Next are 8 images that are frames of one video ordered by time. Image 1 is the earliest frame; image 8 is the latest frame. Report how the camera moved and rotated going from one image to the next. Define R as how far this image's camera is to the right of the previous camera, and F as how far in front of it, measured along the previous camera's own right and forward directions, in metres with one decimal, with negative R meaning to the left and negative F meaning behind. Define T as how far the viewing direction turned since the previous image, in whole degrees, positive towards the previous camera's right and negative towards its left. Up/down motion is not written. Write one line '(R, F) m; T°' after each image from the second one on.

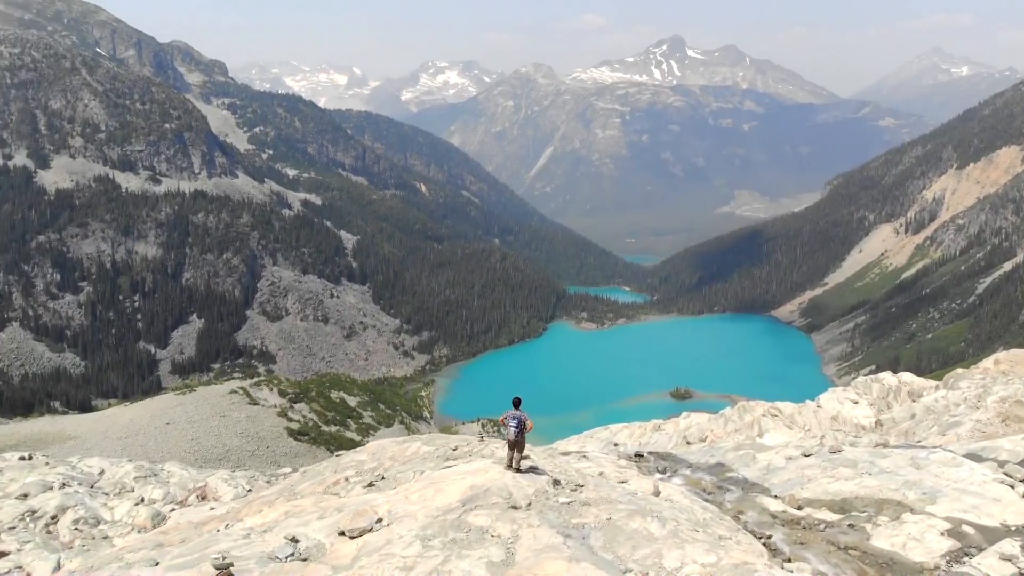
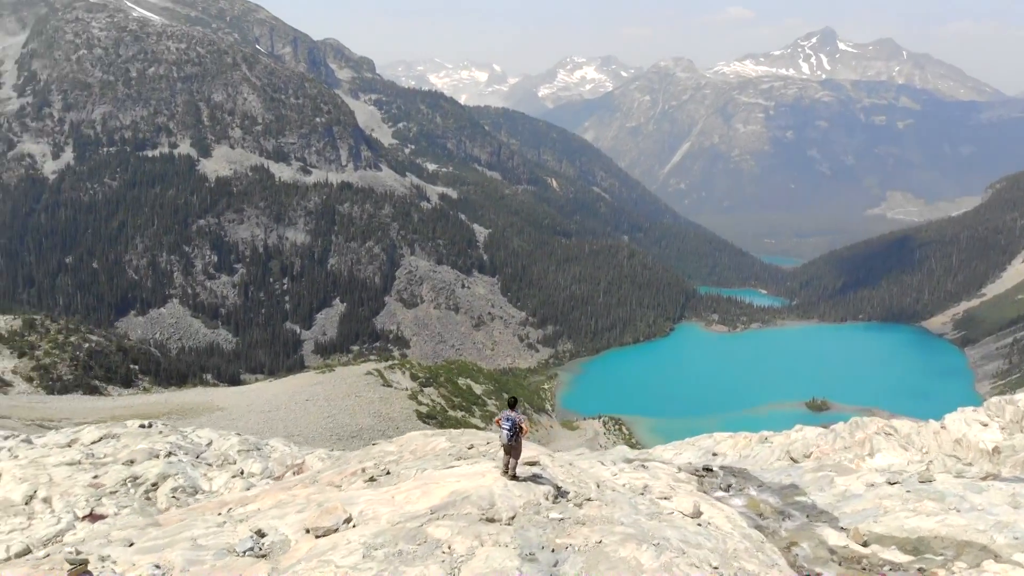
(+1.8, +1.6) m; -9°
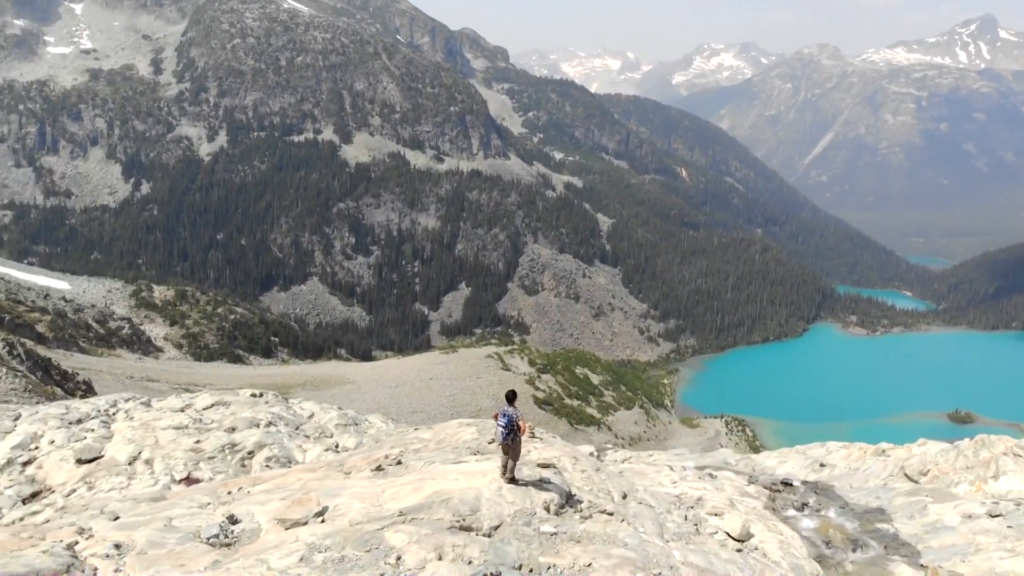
(+1.5, +1.5) m; -9°
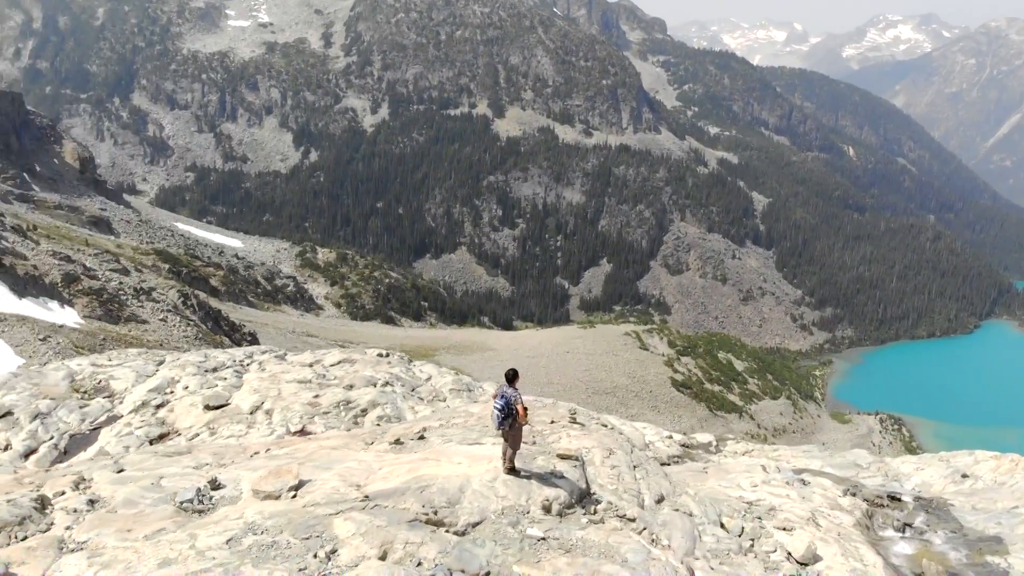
(+1.5, +1.5) m; -10°
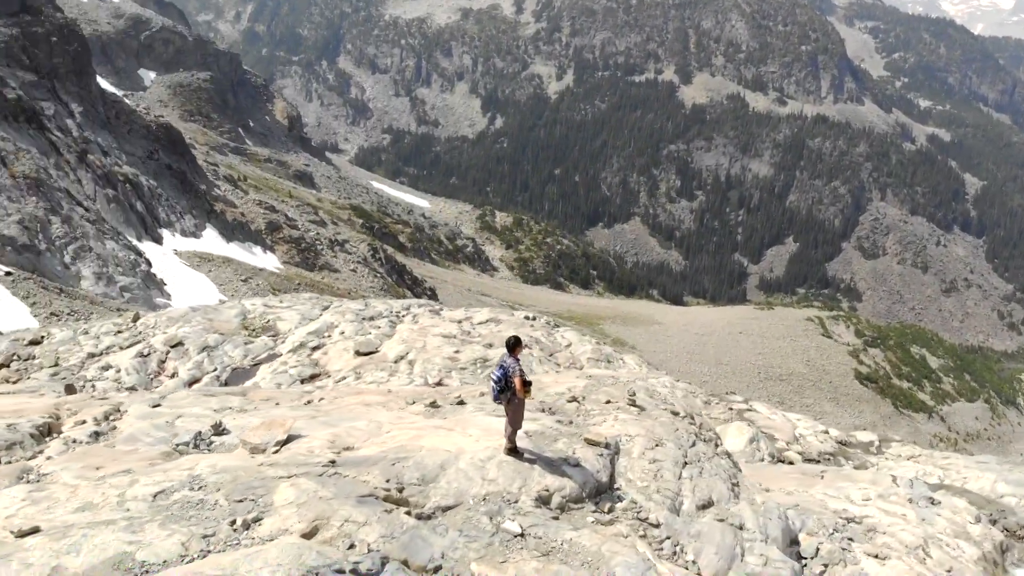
(+1.6, +1.4) m; -12°
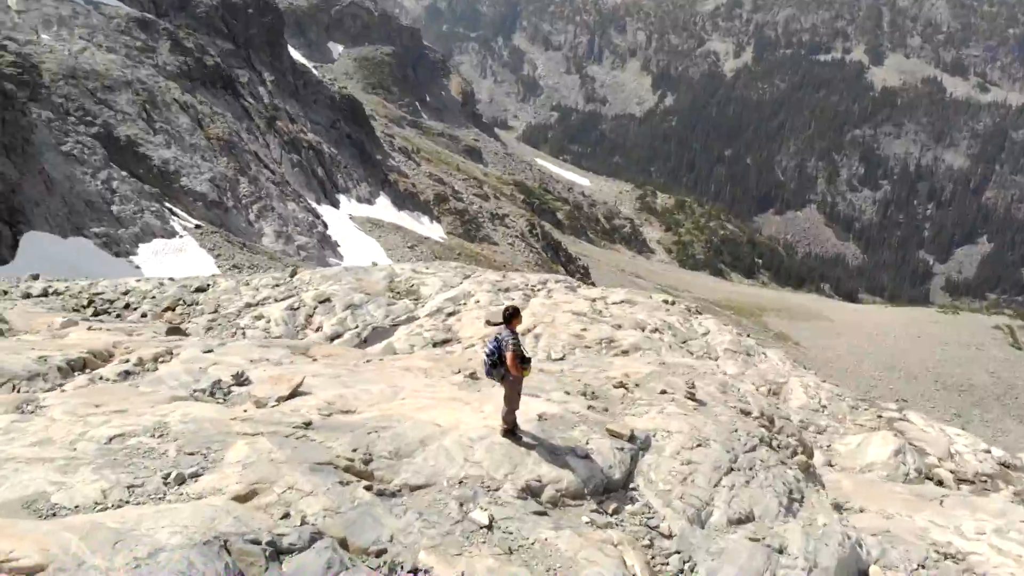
(+1.3, +1.0) m; -11°
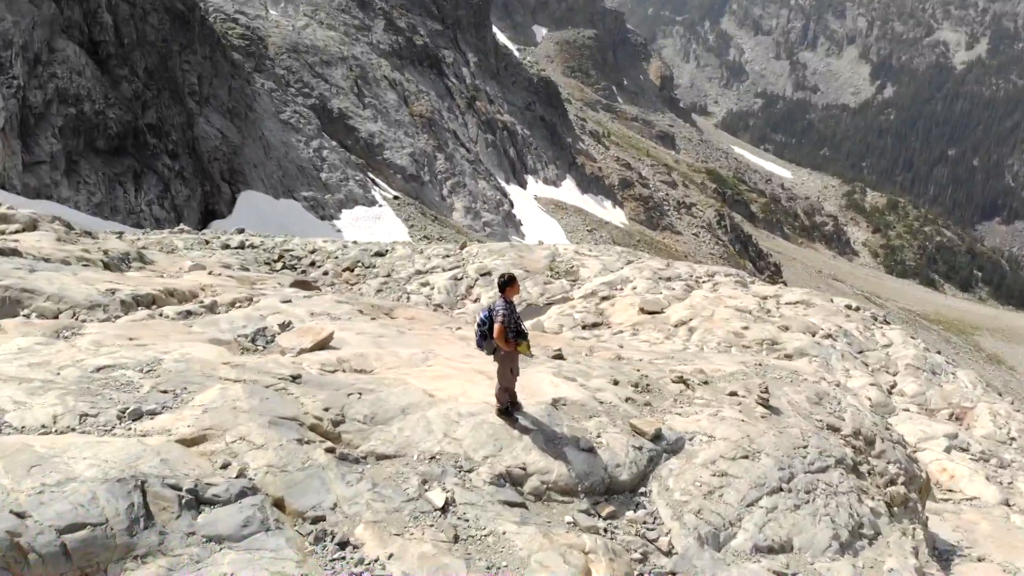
(+1.4, +0.8) m; -13°
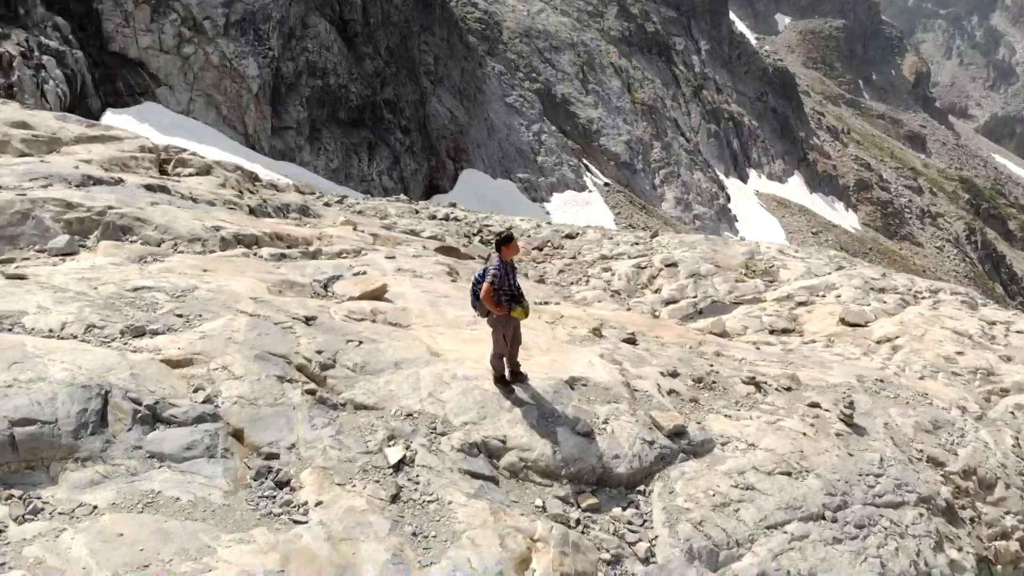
(+1.5, +0.7) m; -15°
